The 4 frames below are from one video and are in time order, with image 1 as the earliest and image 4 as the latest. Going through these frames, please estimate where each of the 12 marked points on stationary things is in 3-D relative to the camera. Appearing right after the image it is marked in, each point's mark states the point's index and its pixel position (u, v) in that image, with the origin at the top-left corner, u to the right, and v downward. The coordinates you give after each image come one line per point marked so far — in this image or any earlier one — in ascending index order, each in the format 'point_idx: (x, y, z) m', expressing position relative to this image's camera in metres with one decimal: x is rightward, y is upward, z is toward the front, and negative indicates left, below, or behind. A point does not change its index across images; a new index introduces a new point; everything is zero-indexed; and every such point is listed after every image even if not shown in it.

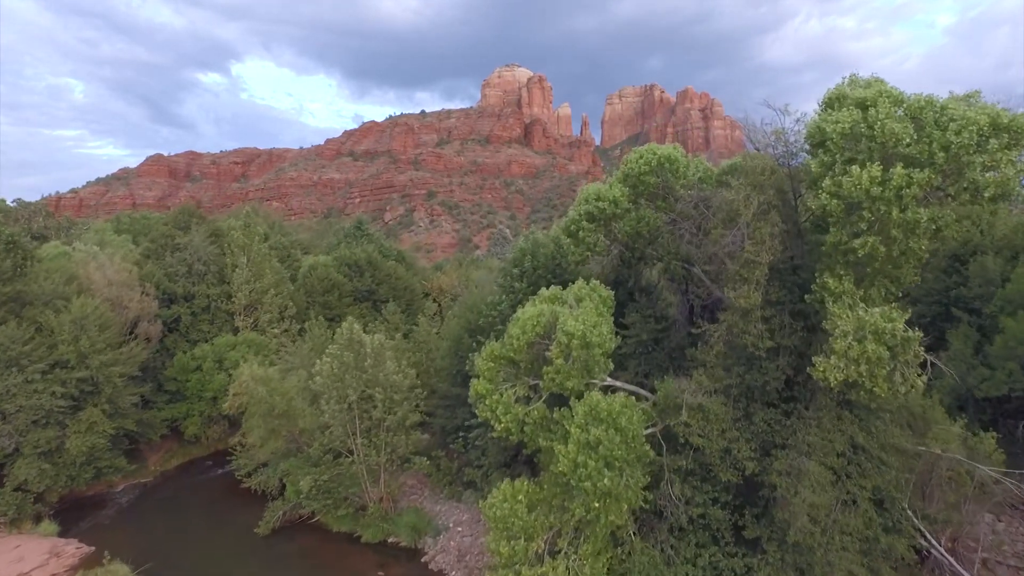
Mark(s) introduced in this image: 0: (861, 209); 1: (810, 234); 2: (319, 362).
0: (+2.8, +0.6, +7.4) m
1: (+2.9, +0.5, +9.2) m
2: (-3.2, -1.2, +15.3) m
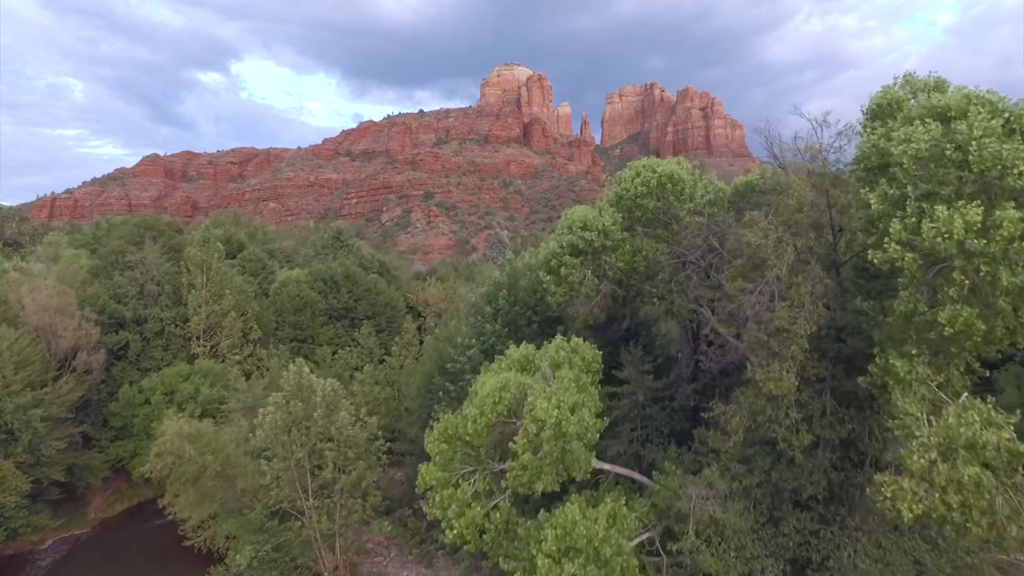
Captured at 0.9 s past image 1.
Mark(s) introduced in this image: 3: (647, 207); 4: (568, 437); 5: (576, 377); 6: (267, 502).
0: (+2.5, +0.1, +5.3) m
1: (+2.6, 0.0, +7.0) m
2: (-3.5, -1.7, +13.1) m
3: (+1.4, +0.8, +9.5) m
4: (+0.4, -1.1, +6.8) m
5: (+0.5, -0.7, +7.3) m
6: (-3.3, -2.9, +12.6) m
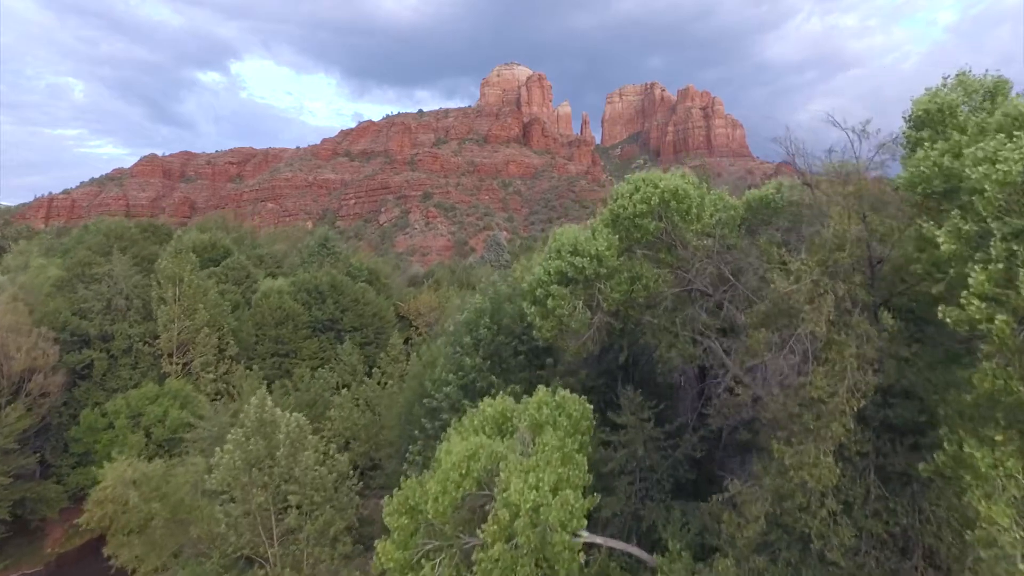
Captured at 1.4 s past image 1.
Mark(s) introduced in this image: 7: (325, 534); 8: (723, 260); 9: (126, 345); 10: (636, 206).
0: (+2.3, -0.2, +4.0) m
1: (+2.4, -0.3, +5.7) m
2: (-3.7, -2.0, +11.8) m
3: (+1.2, +0.5, +8.2) m
4: (+0.2, -1.4, +5.5) m
5: (+0.3, -1.0, +6.0) m
6: (-3.5, -3.2, +11.3) m
7: (-2.4, -3.1, +11.7) m
8: (+1.8, +0.2, +8.2) m
9: (-8.0, -1.2, +19.3) m
10: (+1.1, +0.7, +8.2) m
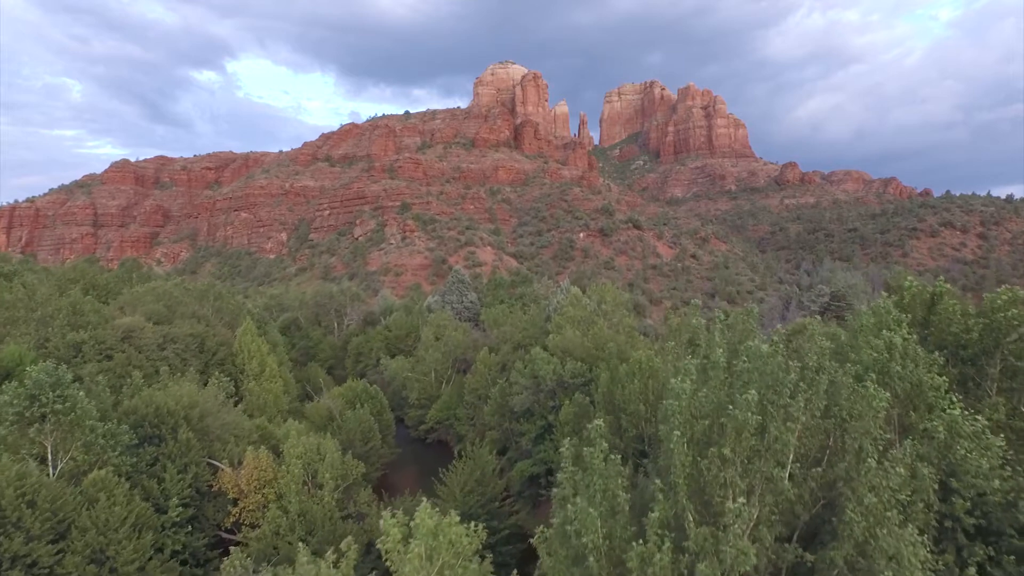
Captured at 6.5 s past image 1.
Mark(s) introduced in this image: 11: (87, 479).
0: (-0.1, -3.5, -9.9) m
1: (+0.1, -3.6, -8.2) m
2: (-6.0, -5.3, -2.1) m
3: (-1.1, -2.8, -5.7) m
4: (-2.1, -4.7, -8.4) m
5: (-2.0, -4.3, -7.8) m
6: (-5.8, -6.5, -2.5) m
7: (-4.7, -6.4, -2.1) m
8: (-0.5, -3.0, -5.6) m
9: (-10.3, -4.5, +5.5) m
10: (-1.3, -2.5, -5.6) m
11: (-7.2, -3.2, +15.4) m
